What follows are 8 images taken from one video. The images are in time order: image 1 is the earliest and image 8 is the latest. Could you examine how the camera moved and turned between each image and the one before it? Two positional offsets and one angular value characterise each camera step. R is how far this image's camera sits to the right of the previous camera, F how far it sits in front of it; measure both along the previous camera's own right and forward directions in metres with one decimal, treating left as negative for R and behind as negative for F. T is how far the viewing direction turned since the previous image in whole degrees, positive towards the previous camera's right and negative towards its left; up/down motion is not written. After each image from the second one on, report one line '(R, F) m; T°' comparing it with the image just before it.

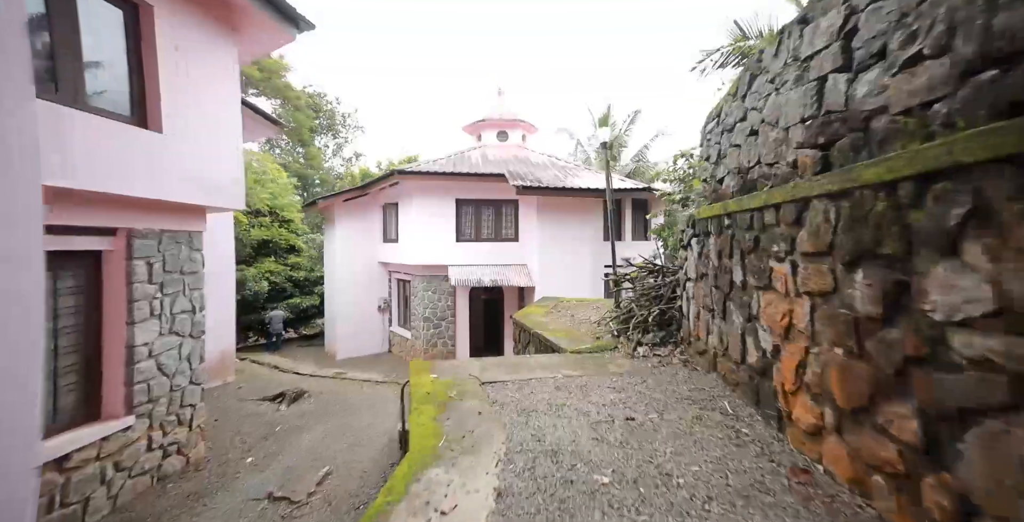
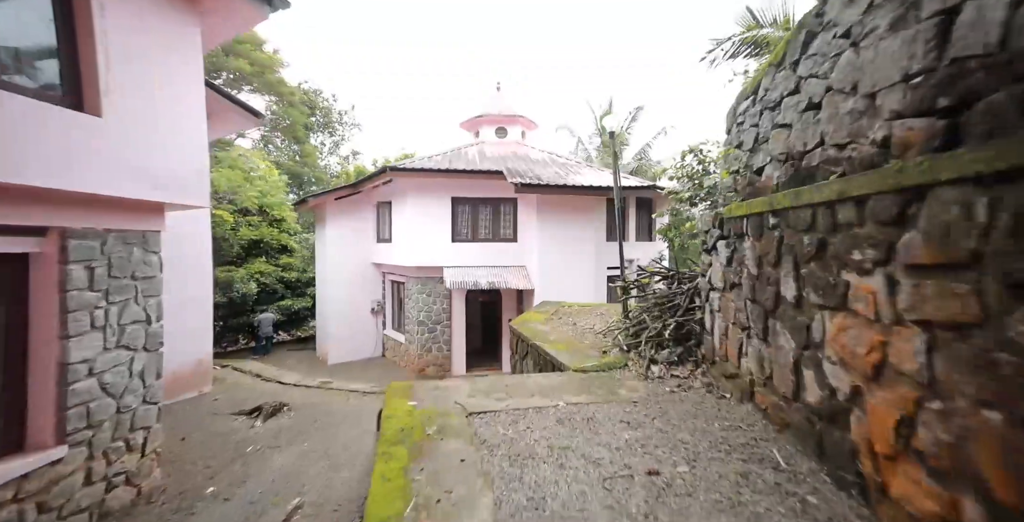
(0.0, +0.6) m; 0°
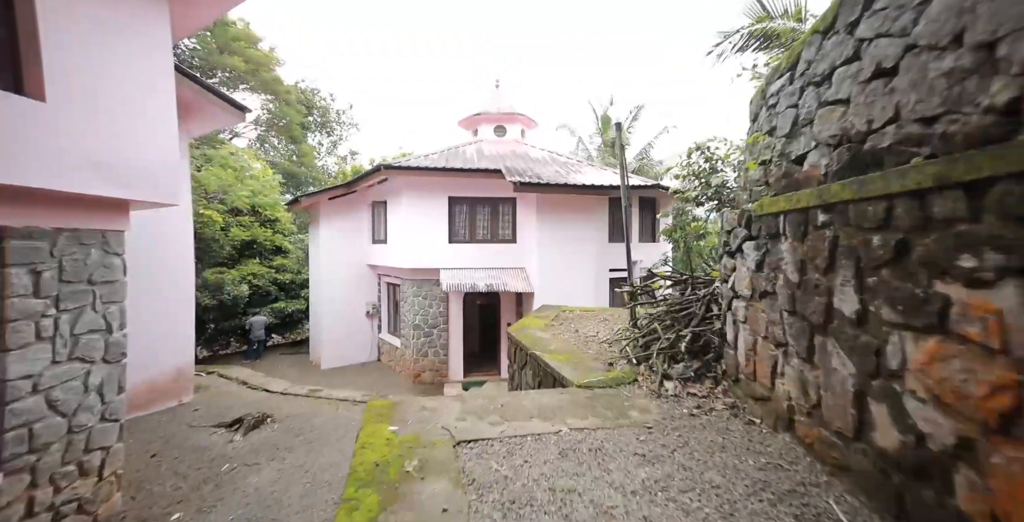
(0.0, +0.4) m; 0°
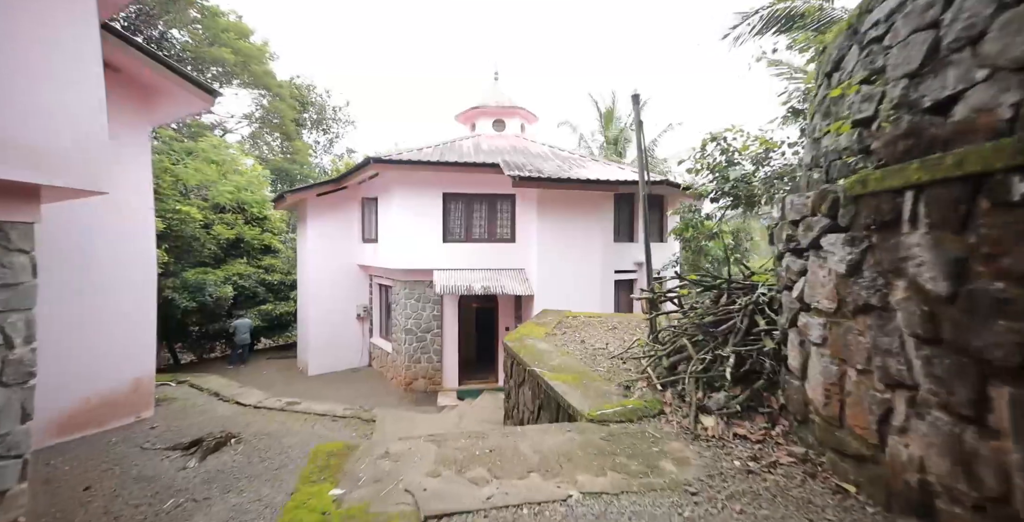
(0.0, +0.8) m; 0°
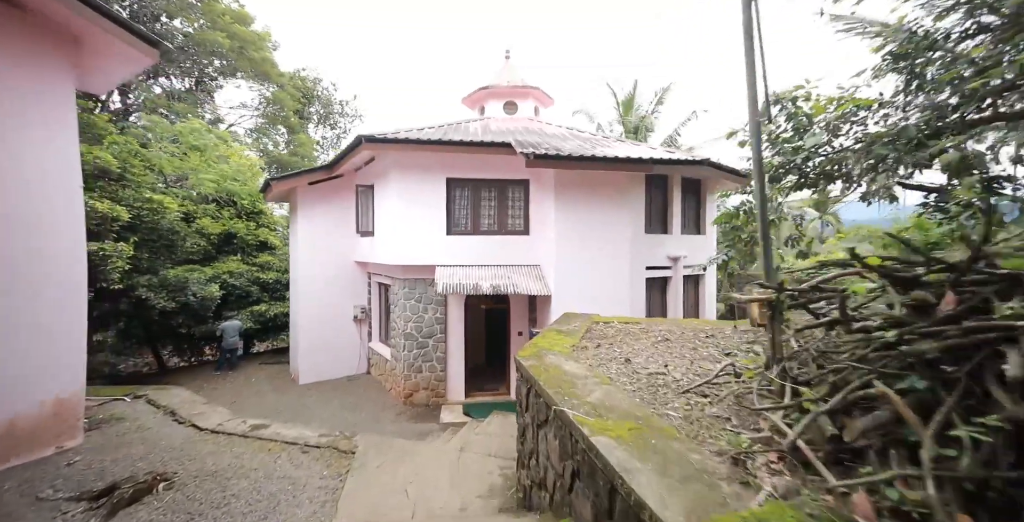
(0.0, +1.6) m; -1°
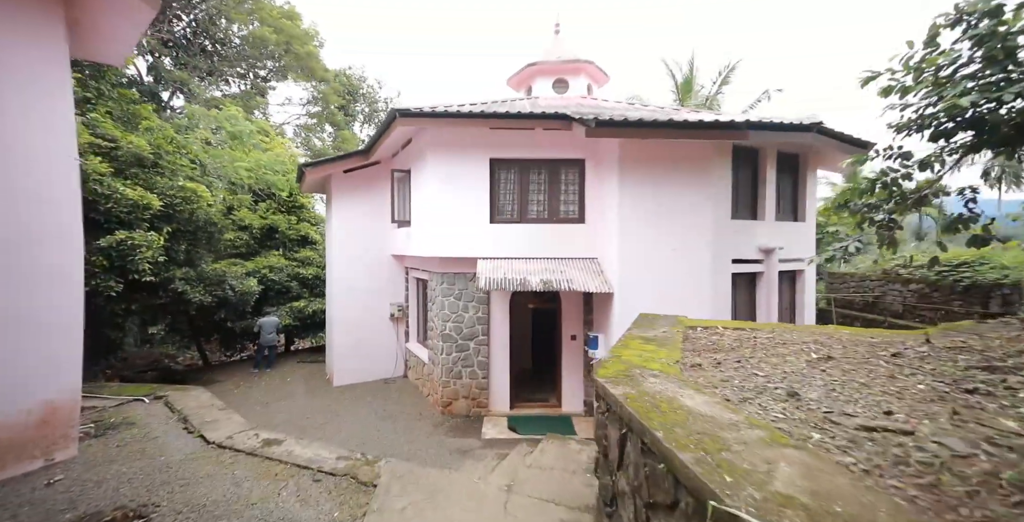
(-0.2, +1.4) m; -5°
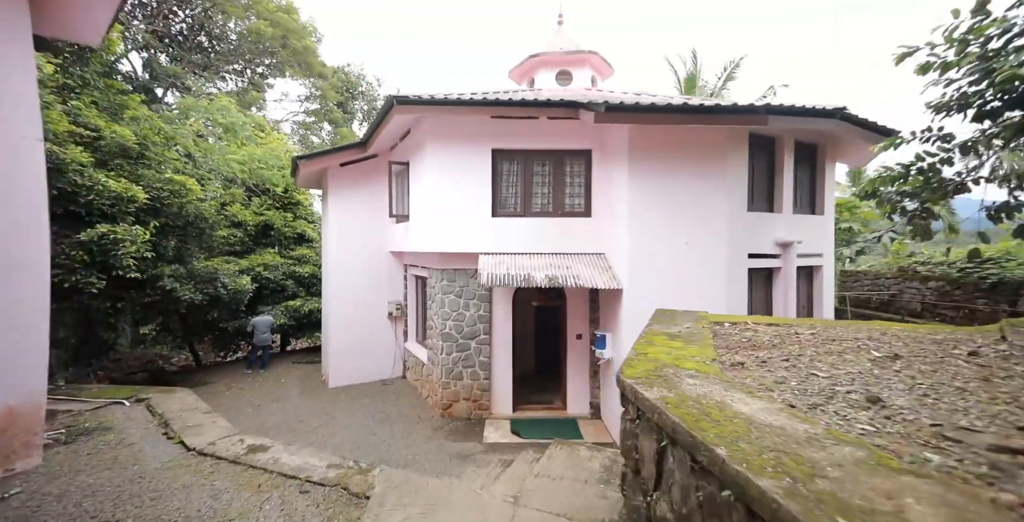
(-0.1, +0.4) m; 0°
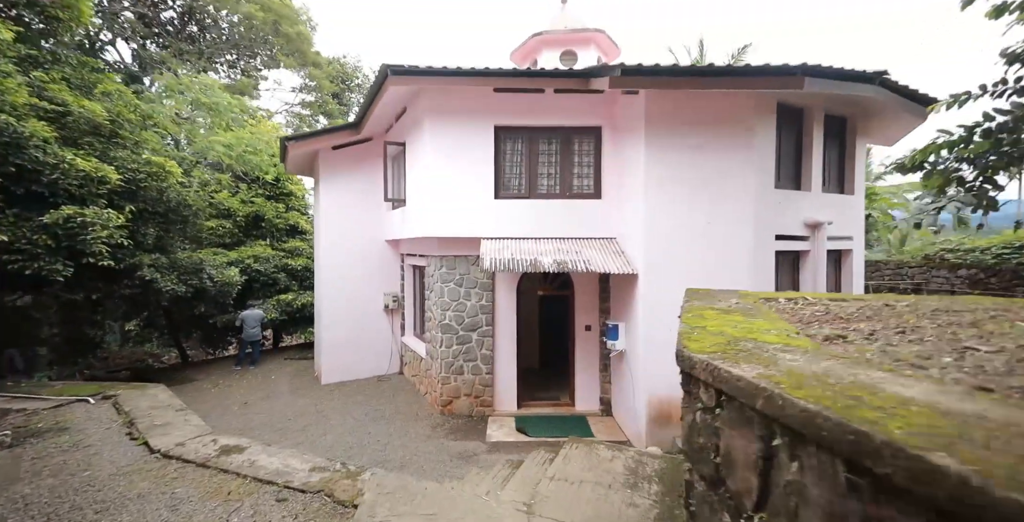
(-0.1, +0.6) m; 0°
